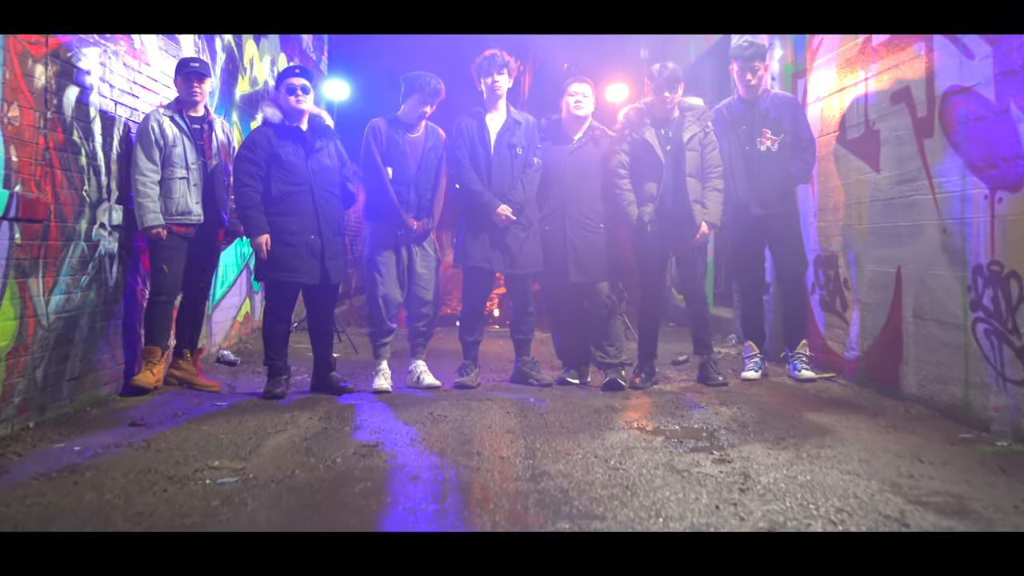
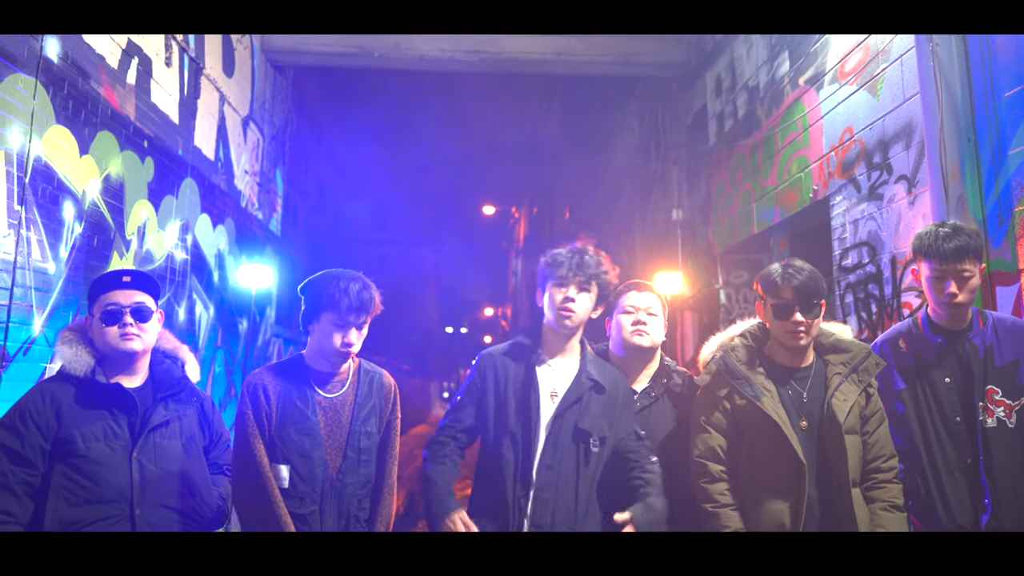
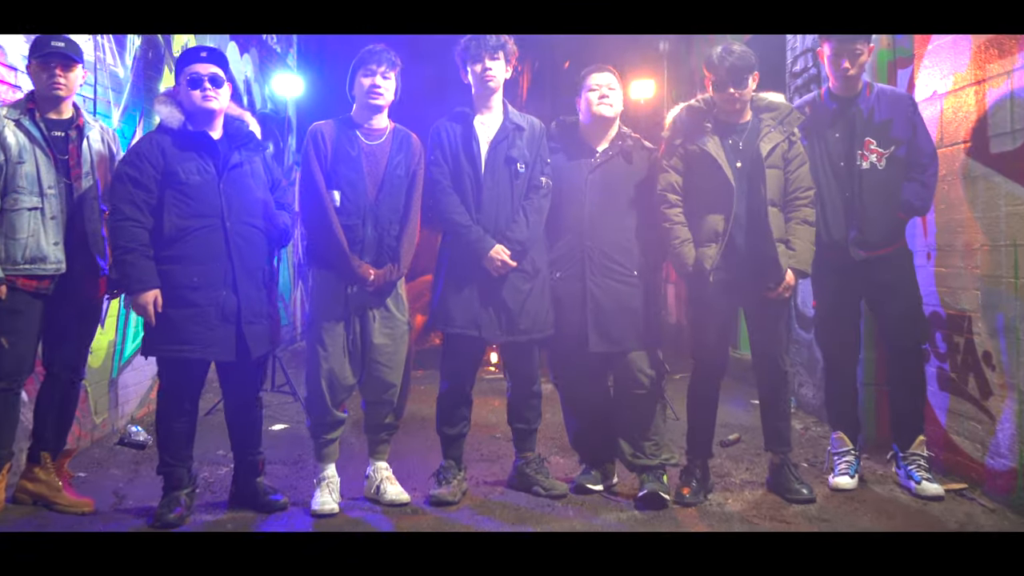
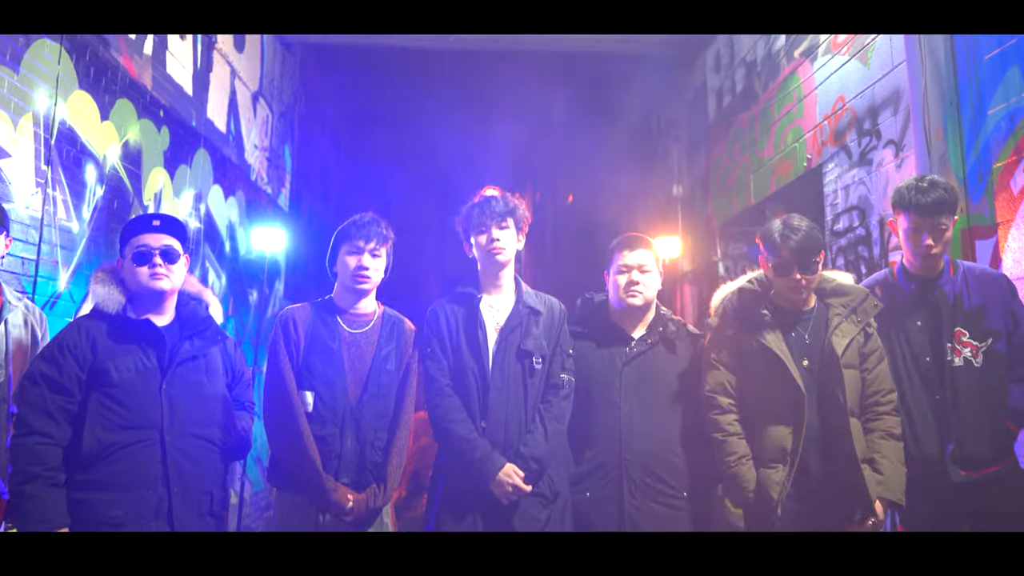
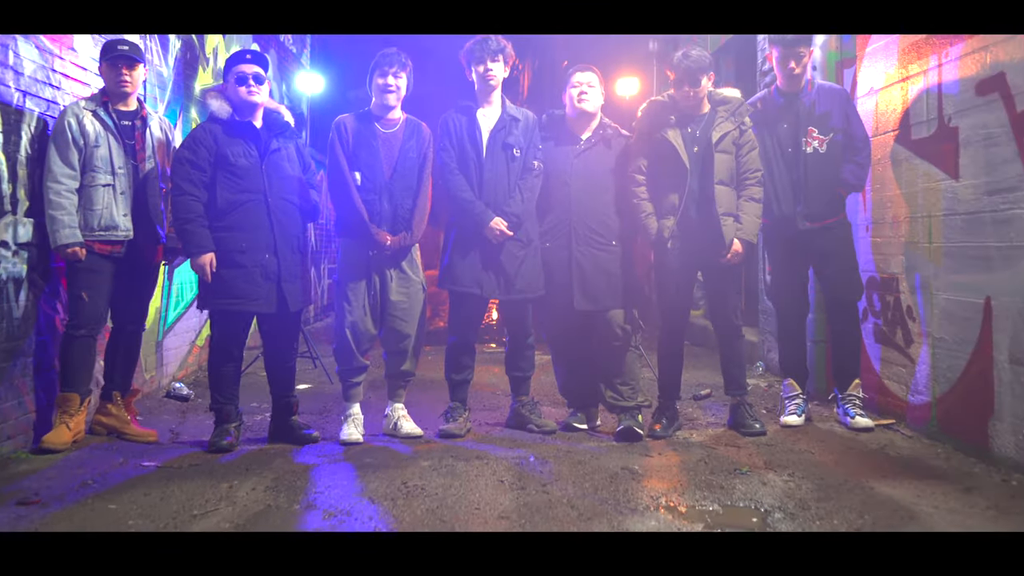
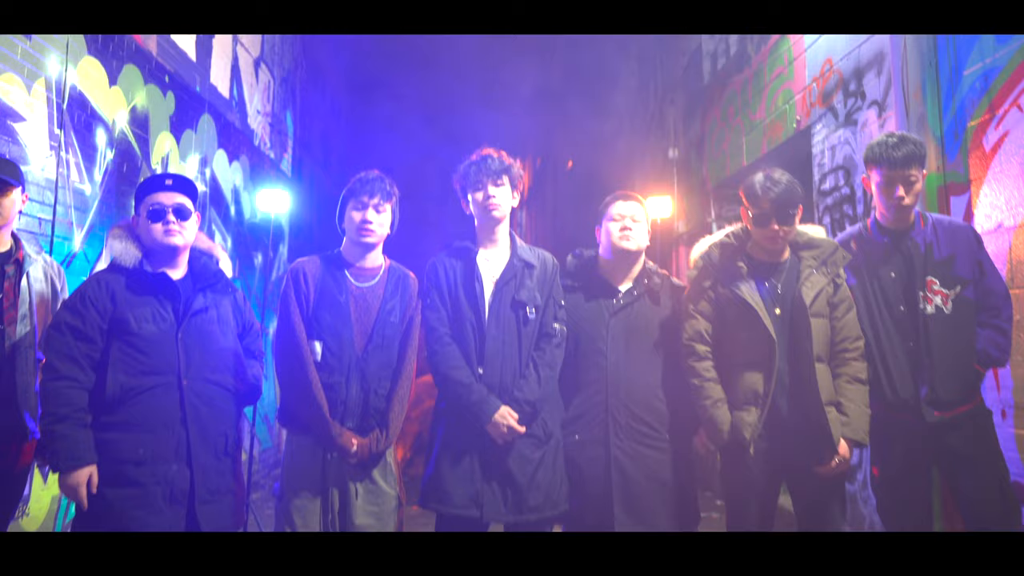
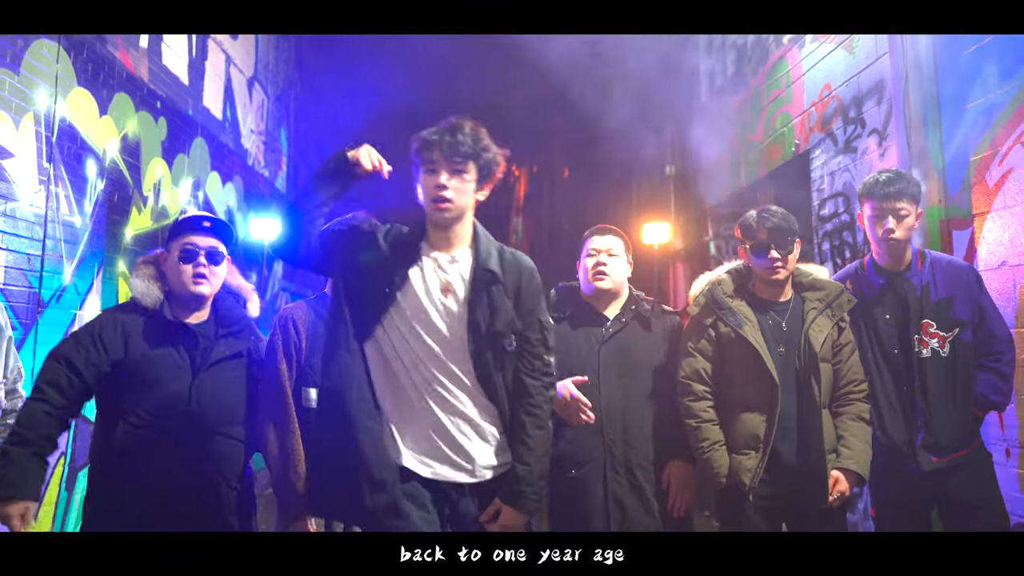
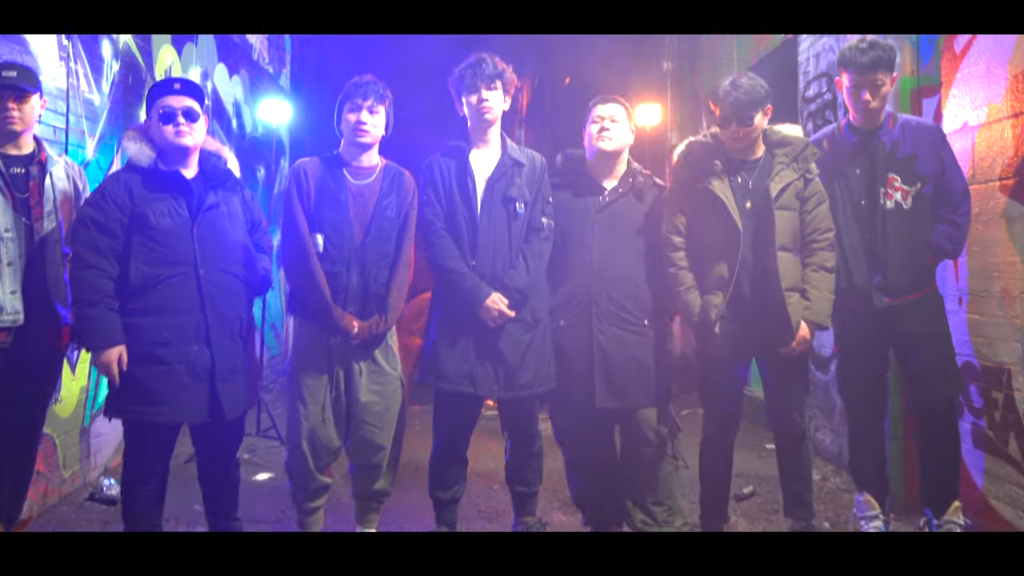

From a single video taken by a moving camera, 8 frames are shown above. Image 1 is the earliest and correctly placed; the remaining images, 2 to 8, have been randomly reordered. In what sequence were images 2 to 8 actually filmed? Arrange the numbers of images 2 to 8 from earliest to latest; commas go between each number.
5, 3, 8, 6, 4, 2, 7
